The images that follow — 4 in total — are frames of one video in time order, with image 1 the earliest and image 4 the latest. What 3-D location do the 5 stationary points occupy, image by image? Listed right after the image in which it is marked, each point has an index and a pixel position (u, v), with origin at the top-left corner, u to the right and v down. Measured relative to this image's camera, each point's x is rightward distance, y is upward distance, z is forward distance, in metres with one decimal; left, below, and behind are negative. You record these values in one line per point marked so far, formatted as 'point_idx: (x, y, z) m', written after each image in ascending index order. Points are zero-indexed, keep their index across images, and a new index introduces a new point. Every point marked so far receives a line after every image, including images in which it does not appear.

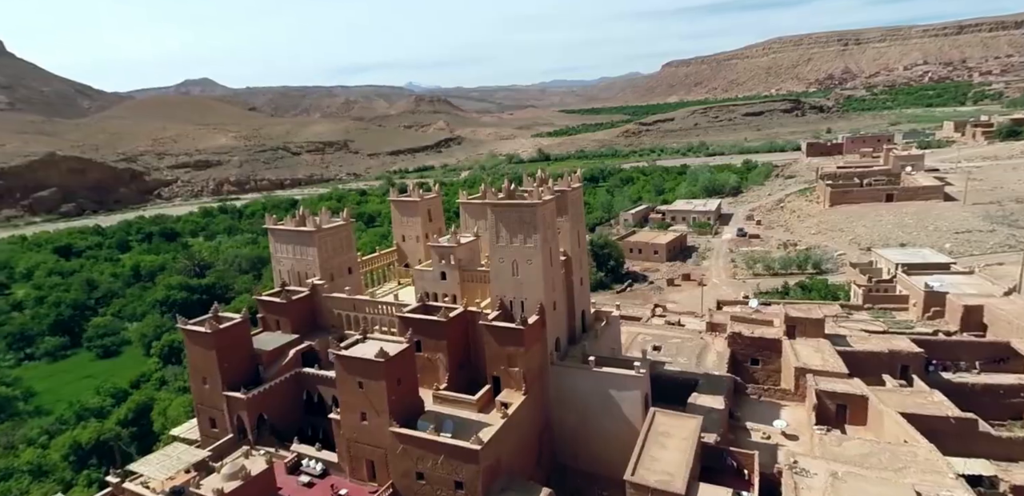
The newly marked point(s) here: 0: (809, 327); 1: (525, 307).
0: (+8.0, -2.1, +16.6) m
1: (+0.3, -1.3, +13.4) m
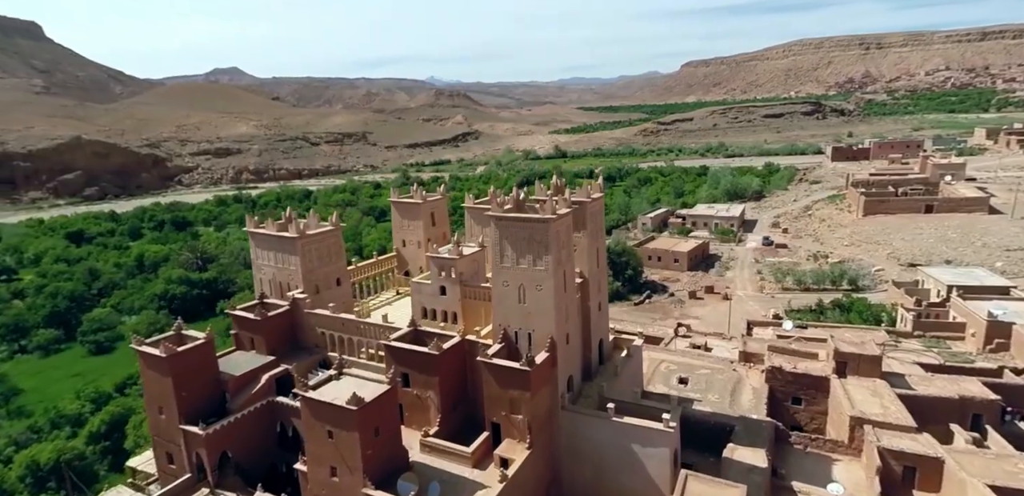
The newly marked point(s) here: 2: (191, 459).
0: (+8.1, -2.7, +14.3) m
1: (+0.4, -1.7, +11.3) m
2: (-6.3, -4.1, +12.1) m
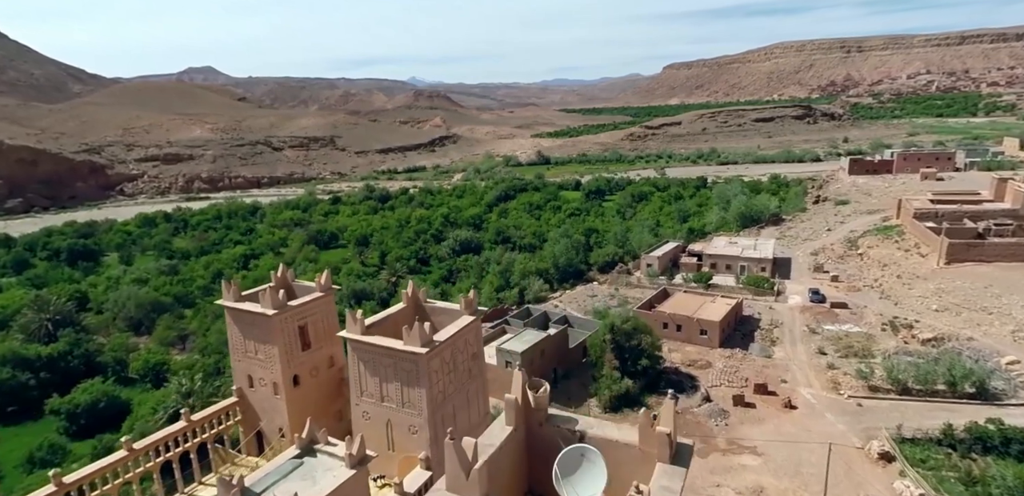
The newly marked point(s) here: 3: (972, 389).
0: (+7.2, -5.2, +5.0) m
1: (-0.4, -4.2, +1.7) m
2: (-7.1, -6.7, +2.4) m
3: (+13.6, -4.2, +18.4) m
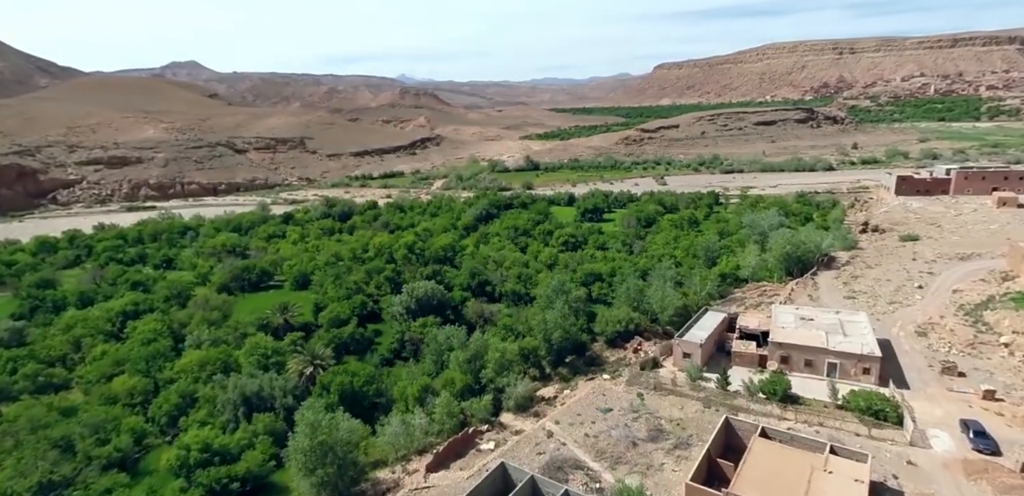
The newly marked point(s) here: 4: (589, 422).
0: (+6.7, -8.3, -6.1) m
1: (-0.9, -7.2, -9.5) m
2: (-7.6, -9.7, -9.0) m
3: (+12.9, -7.3, +7.5) m
4: (+2.5, -5.6, +19.9) m
